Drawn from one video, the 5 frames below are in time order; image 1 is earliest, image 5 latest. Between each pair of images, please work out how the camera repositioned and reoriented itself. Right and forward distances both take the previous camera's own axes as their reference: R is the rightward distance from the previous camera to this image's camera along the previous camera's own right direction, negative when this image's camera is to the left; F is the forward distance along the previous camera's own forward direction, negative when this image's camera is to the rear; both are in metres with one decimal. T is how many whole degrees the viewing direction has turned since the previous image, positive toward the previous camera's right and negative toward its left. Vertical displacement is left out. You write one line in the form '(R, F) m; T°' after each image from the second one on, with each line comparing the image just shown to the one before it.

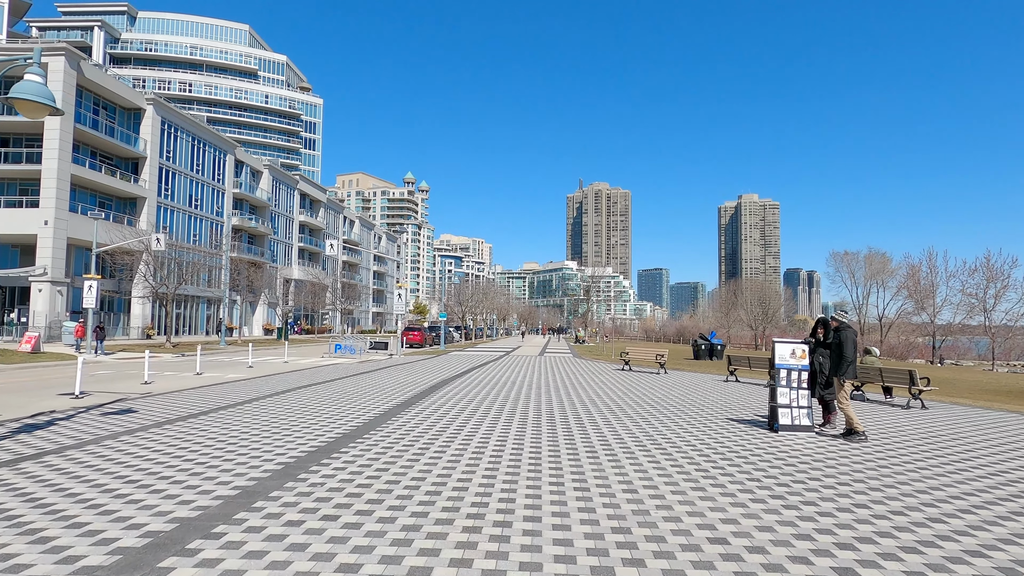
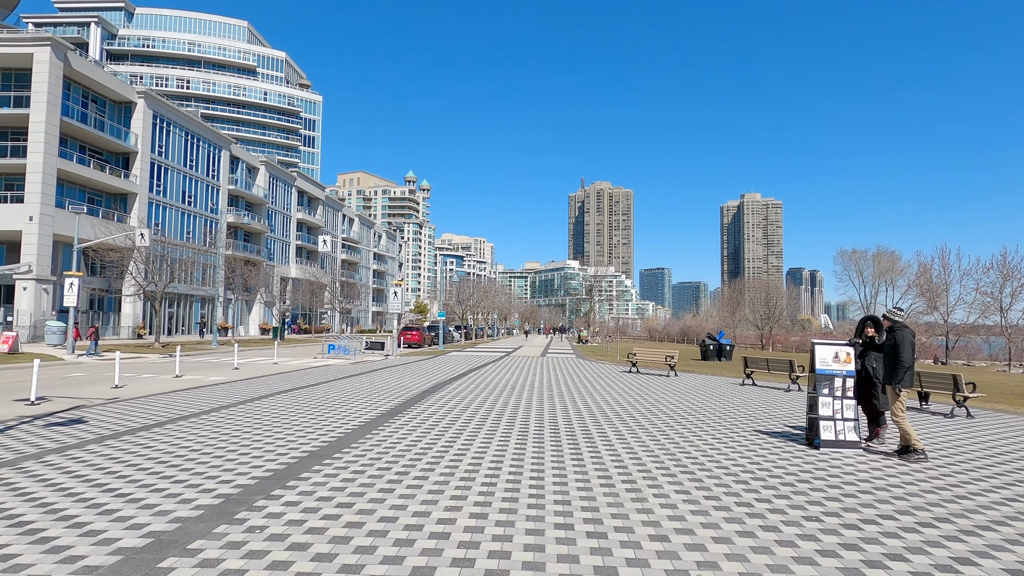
(0.0, +1.0) m; 0°
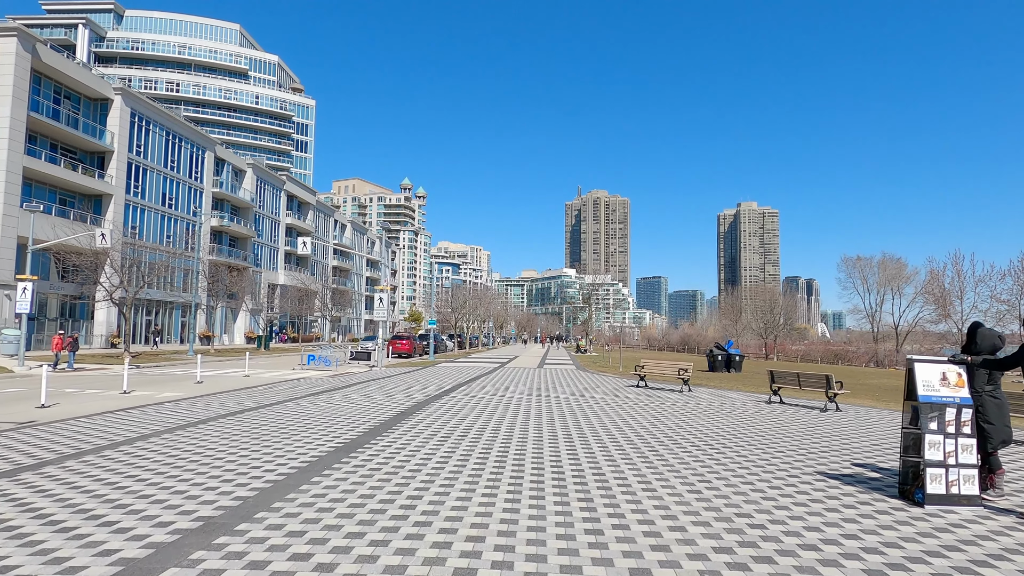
(+0.1, +1.7) m; 0°
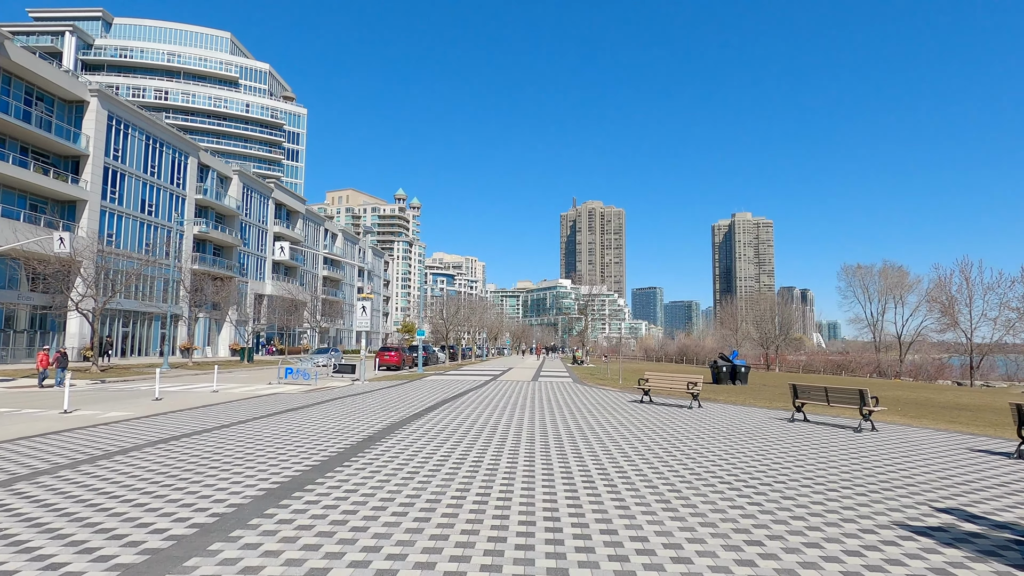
(+0.1, +1.4) m; 0°
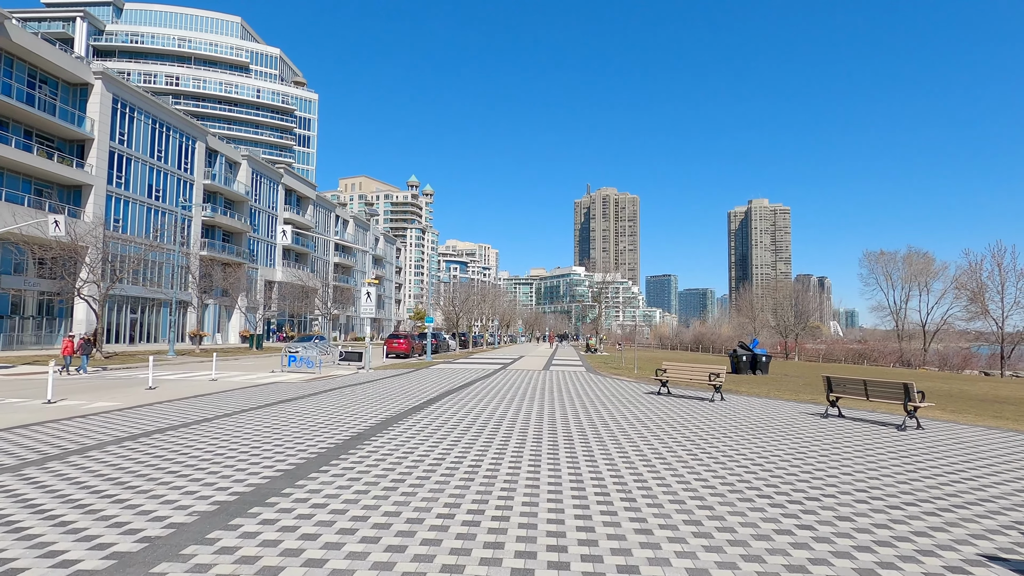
(+0.1, +0.9) m; -1°
